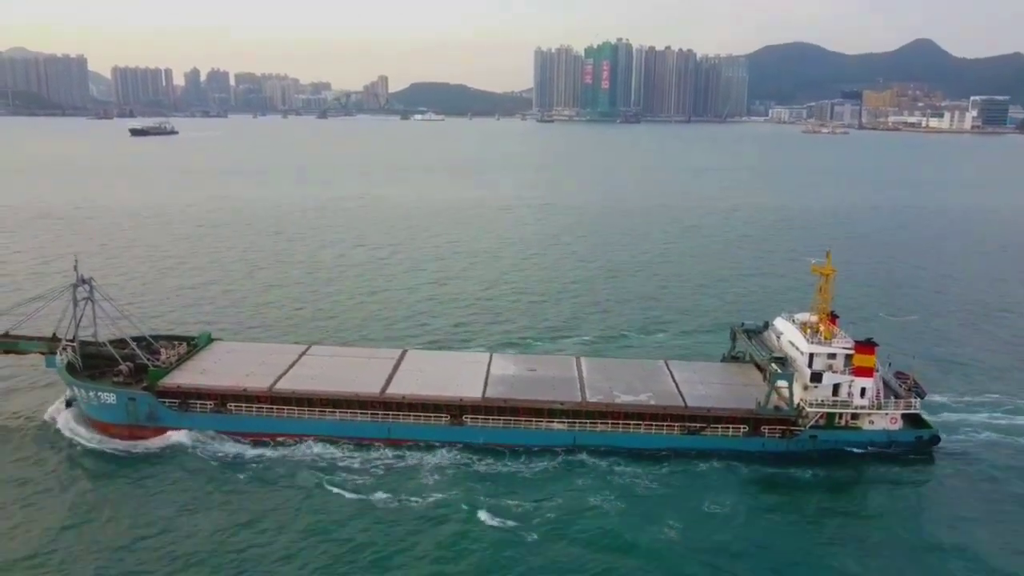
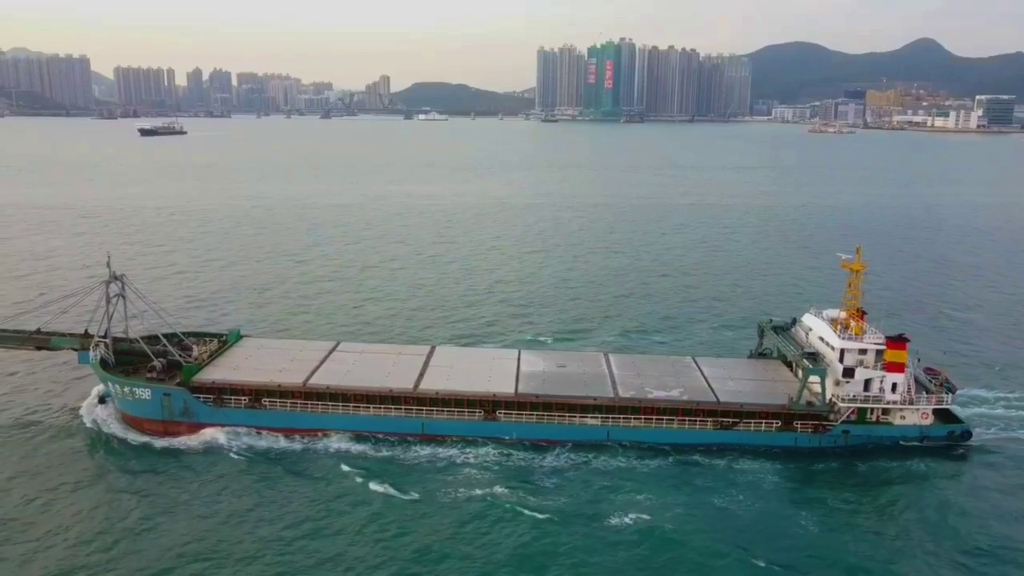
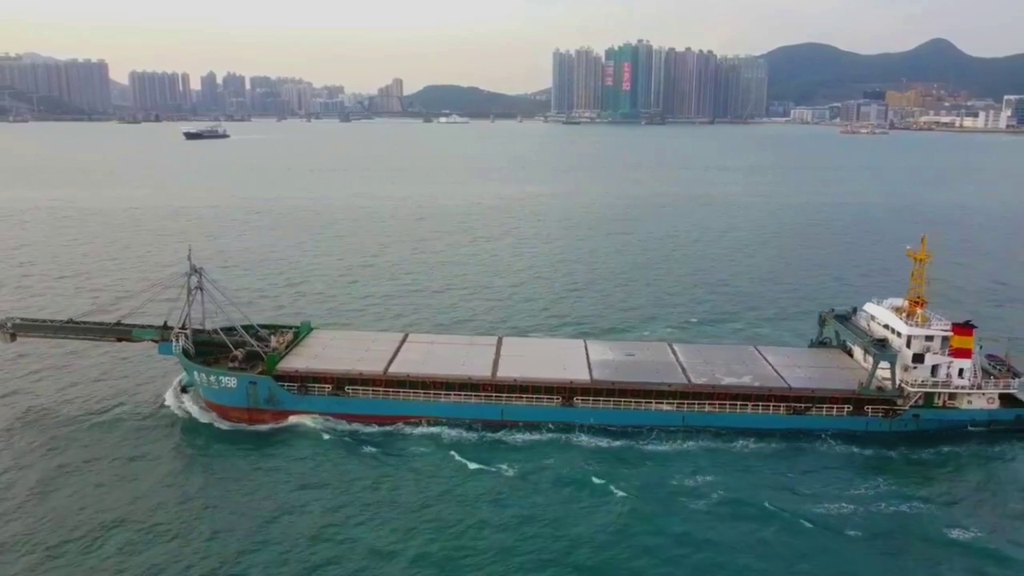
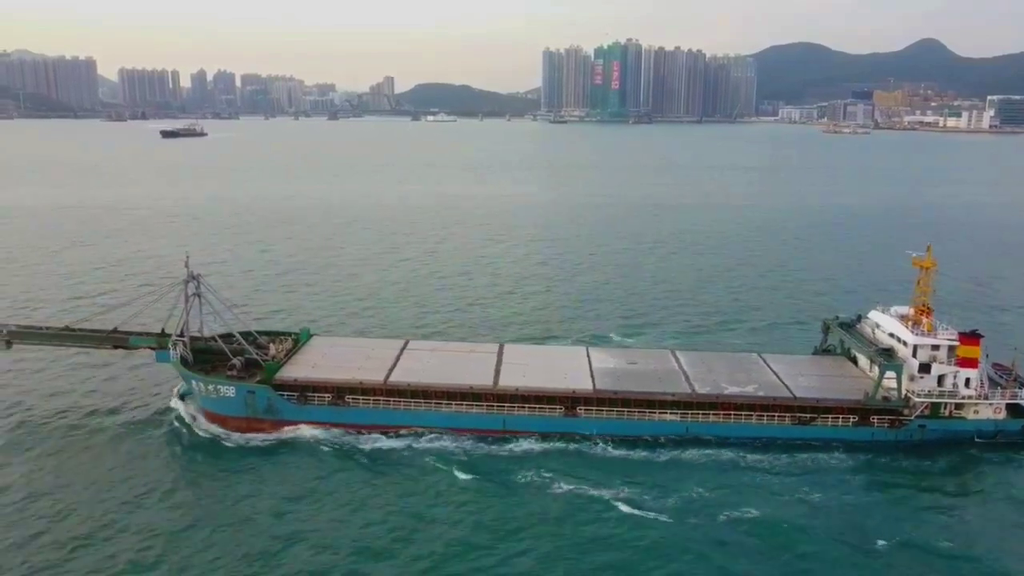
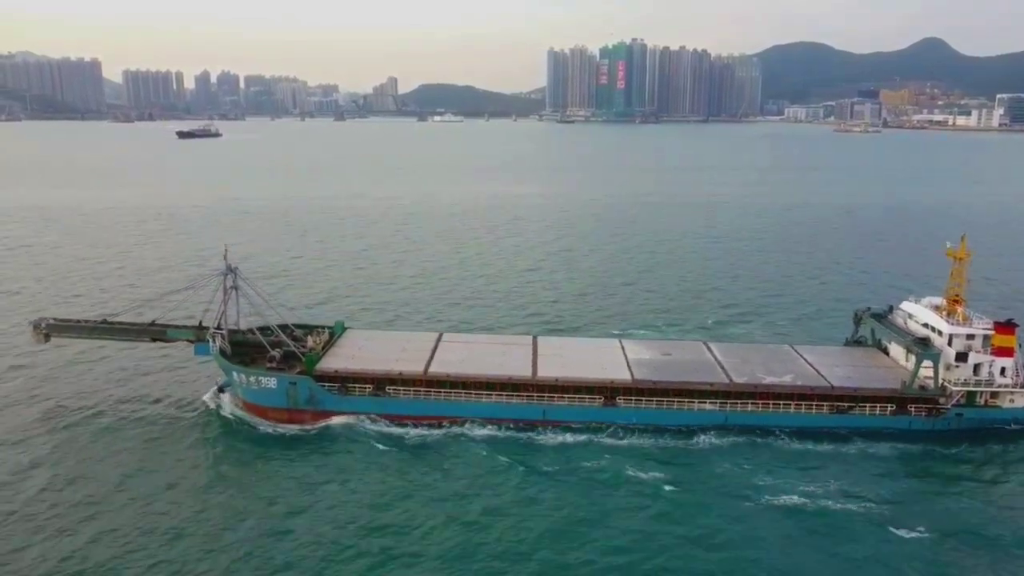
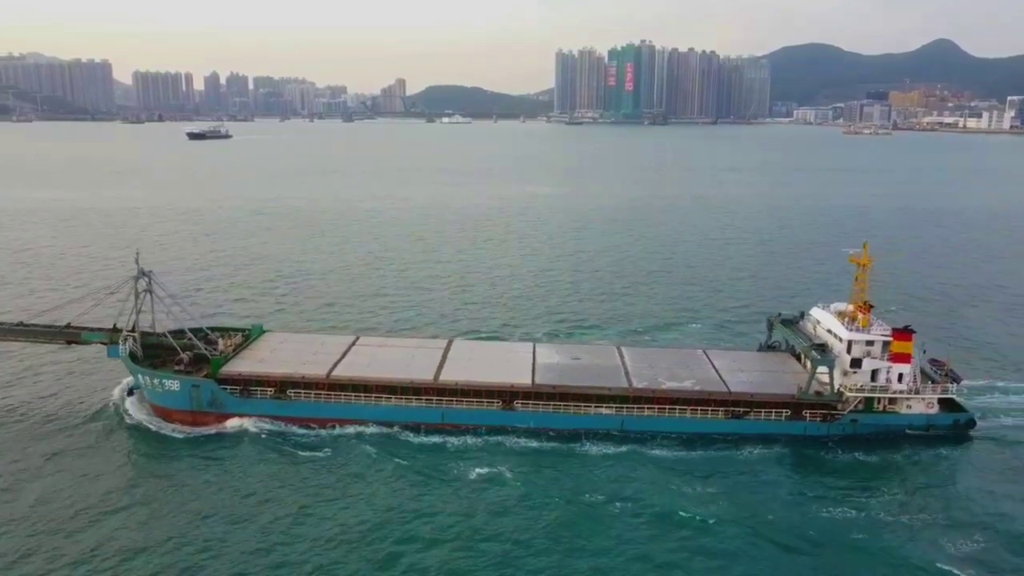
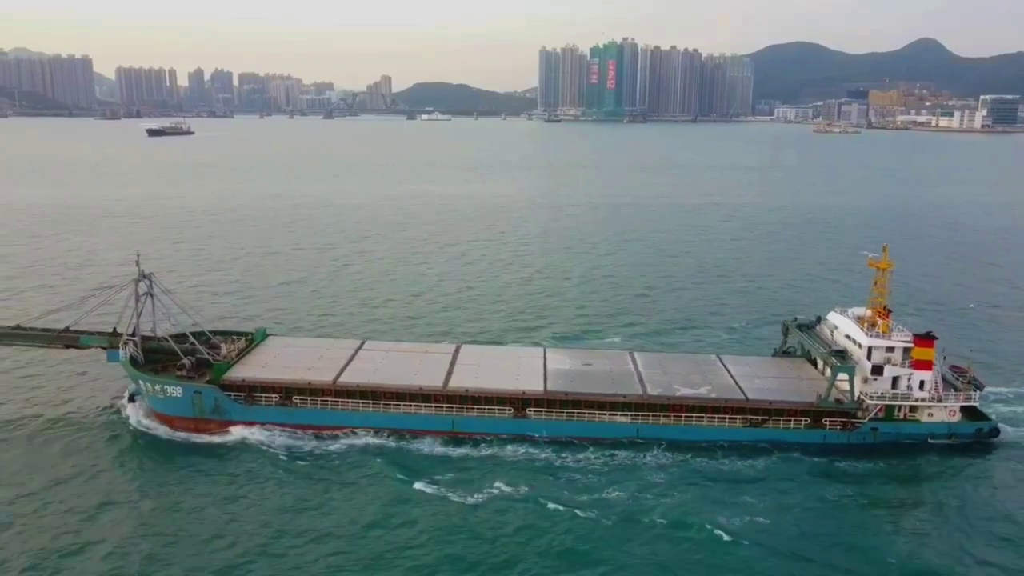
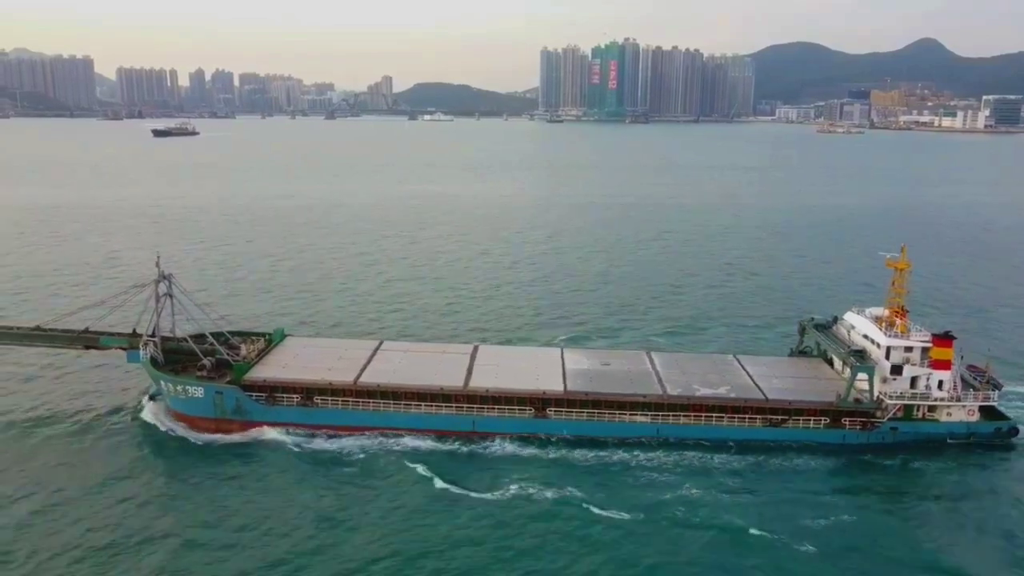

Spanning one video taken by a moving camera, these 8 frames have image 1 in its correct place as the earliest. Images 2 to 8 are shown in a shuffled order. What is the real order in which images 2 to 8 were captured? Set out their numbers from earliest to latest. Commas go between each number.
2, 7, 8, 4, 5, 3, 6
